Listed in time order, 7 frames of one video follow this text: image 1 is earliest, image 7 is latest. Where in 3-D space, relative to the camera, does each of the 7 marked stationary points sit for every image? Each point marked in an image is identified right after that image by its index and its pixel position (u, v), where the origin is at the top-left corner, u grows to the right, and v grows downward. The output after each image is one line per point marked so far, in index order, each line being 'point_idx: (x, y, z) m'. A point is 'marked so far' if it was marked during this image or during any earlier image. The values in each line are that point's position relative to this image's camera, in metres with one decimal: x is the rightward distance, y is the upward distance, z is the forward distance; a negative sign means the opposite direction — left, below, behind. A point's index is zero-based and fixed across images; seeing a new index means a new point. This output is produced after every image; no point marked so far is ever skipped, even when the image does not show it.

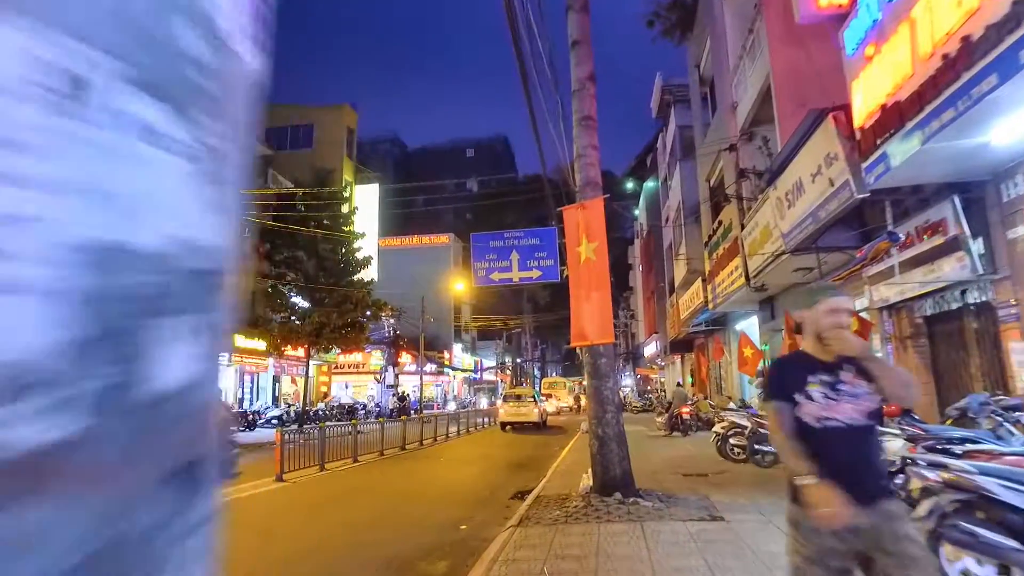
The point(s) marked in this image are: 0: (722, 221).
0: (+4.9, +1.6, +16.3) m
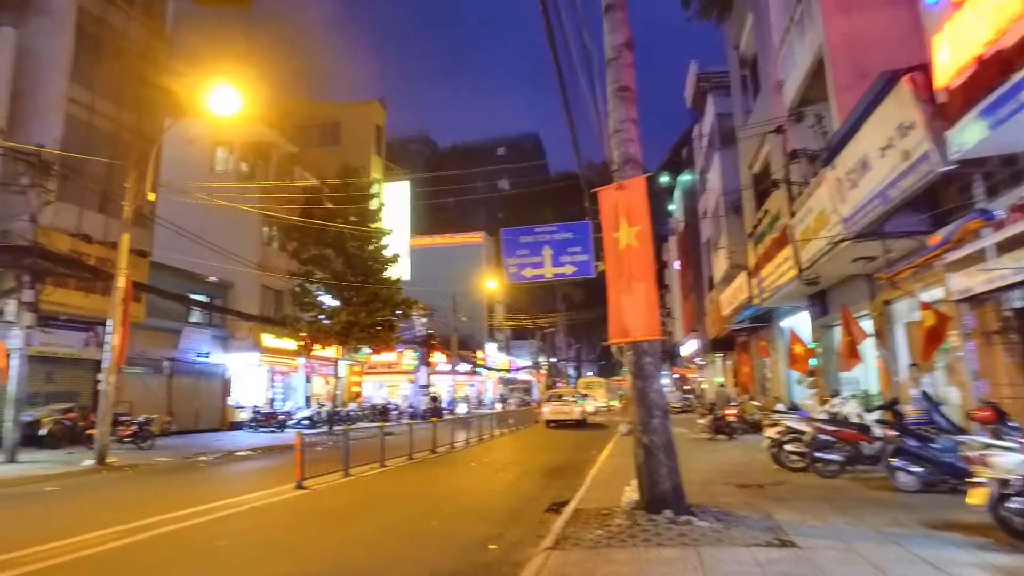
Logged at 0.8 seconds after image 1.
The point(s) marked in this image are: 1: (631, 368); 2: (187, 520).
0: (+5.7, +1.8, +15.2) m
1: (+1.2, -0.8, +7.1) m
2: (-4.2, -3.0, +8.9) m
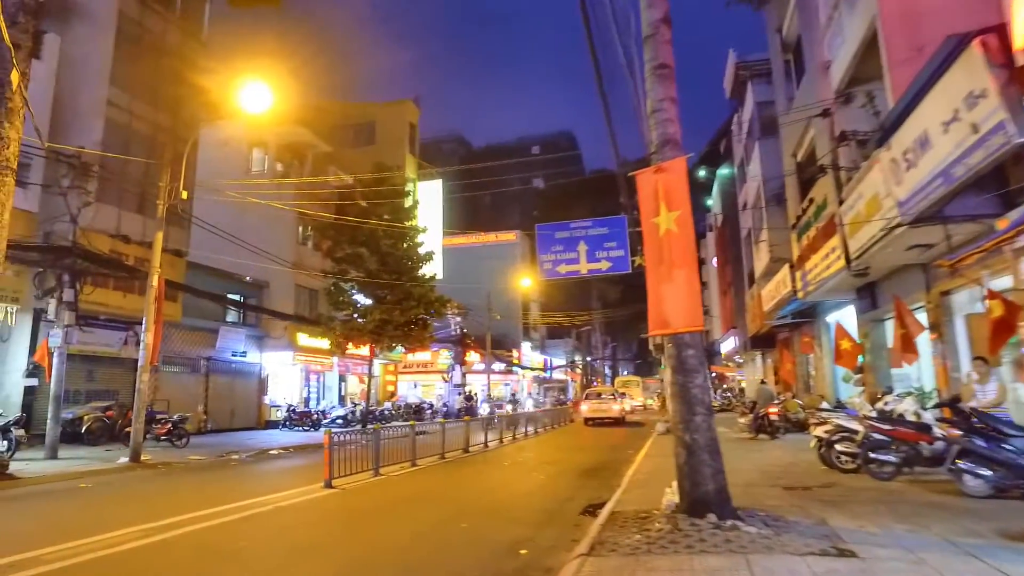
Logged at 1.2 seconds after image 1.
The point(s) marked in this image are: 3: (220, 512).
0: (+6.3, +1.9, +14.6) m
1: (+1.5, -0.7, +6.6) m
2: (-3.8, -2.9, +8.7) m
3: (-4.0, -3.0, +9.3) m
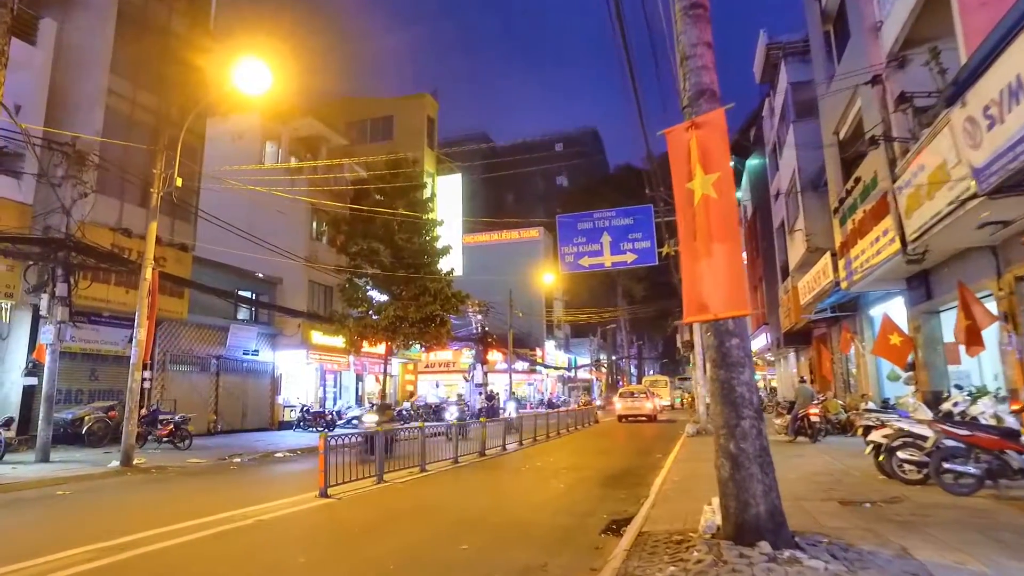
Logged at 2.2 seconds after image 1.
0: (+6.6, +2.1, +13.2) m
1: (+1.6, -0.5, +5.5) m
2: (-3.6, -2.8, +7.7) m
3: (-3.8, -2.9, +8.4) m
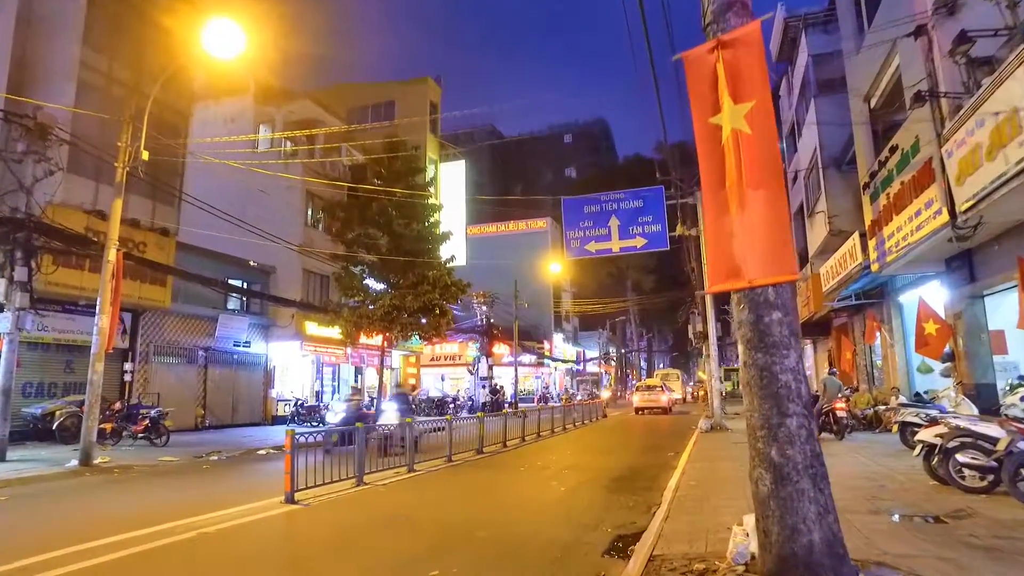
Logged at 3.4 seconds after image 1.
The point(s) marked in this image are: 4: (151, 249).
0: (+6.6, +2.4, +11.9) m
1: (+1.4, -0.3, +4.2) m
2: (-3.8, -2.5, +6.6) m
3: (-3.9, -2.6, +7.2) m
4: (-9.3, +1.0, +18.0) m
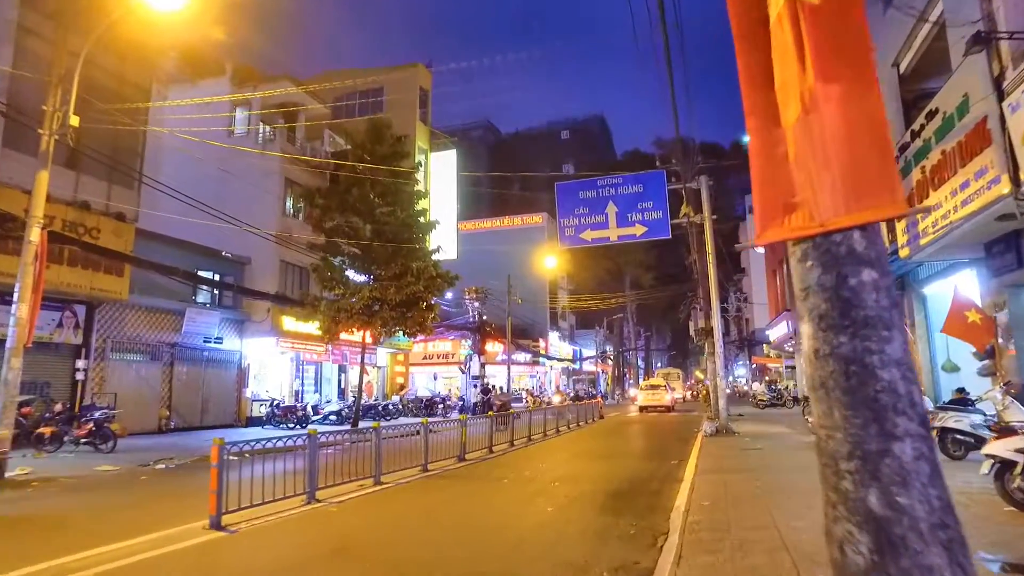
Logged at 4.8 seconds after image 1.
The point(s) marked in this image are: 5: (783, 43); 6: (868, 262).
0: (+6.3, +2.7, +10.4) m
1: (+1.2, -0.1, +2.7) m
2: (-4.0, -2.3, +5.0) m
3: (-4.2, -2.4, +5.7) m
4: (-9.6, +1.3, +16.4) m
5: (+1.2, +1.0, +2.9) m
6: (+1.4, +0.1, +2.7) m
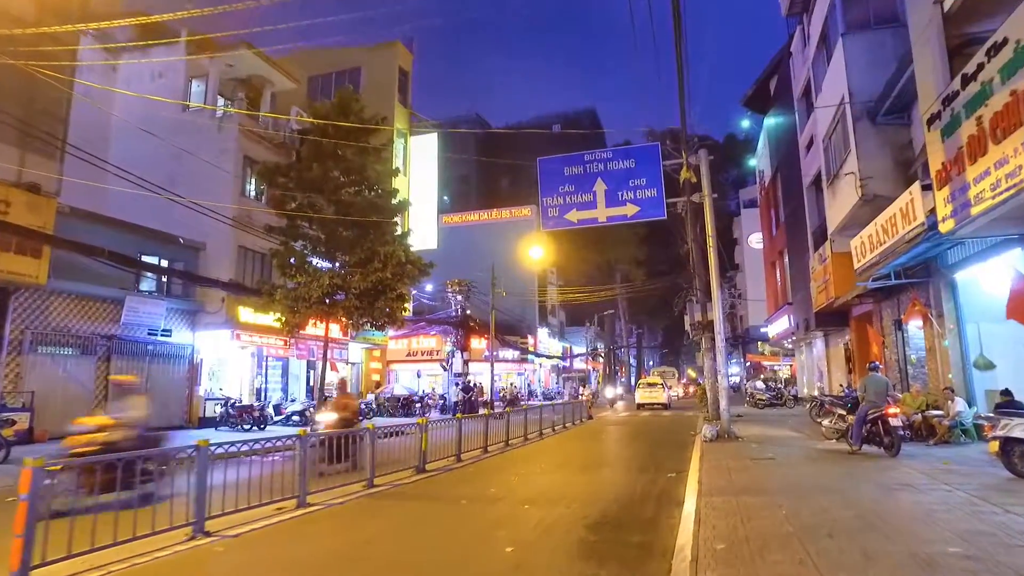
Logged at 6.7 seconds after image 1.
0: (+5.9, +2.9, +8.4) m
1: (+0.8, +0.2, +0.6) m
2: (-4.4, -2.0, +2.9) m
3: (-4.6, -2.1, +3.5) m
4: (-10.2, +1.6, +14.2) m
5: (+0.8, +1.3, +0.9) m
6: (+1.0, +0.4, +0.6) m
